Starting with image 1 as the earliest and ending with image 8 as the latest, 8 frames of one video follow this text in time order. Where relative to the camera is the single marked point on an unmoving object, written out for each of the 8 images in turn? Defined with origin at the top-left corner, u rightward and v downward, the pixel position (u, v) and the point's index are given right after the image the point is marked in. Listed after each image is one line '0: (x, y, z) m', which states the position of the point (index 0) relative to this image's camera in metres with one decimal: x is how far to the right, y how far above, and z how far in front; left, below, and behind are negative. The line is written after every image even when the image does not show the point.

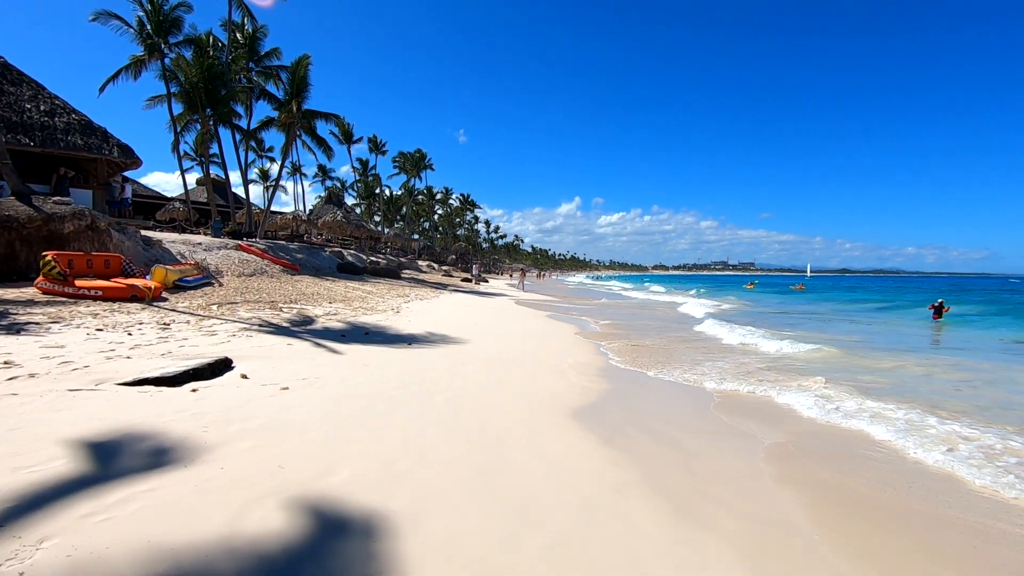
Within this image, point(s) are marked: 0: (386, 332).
0: (-2.3, -0.8, +9.8) m
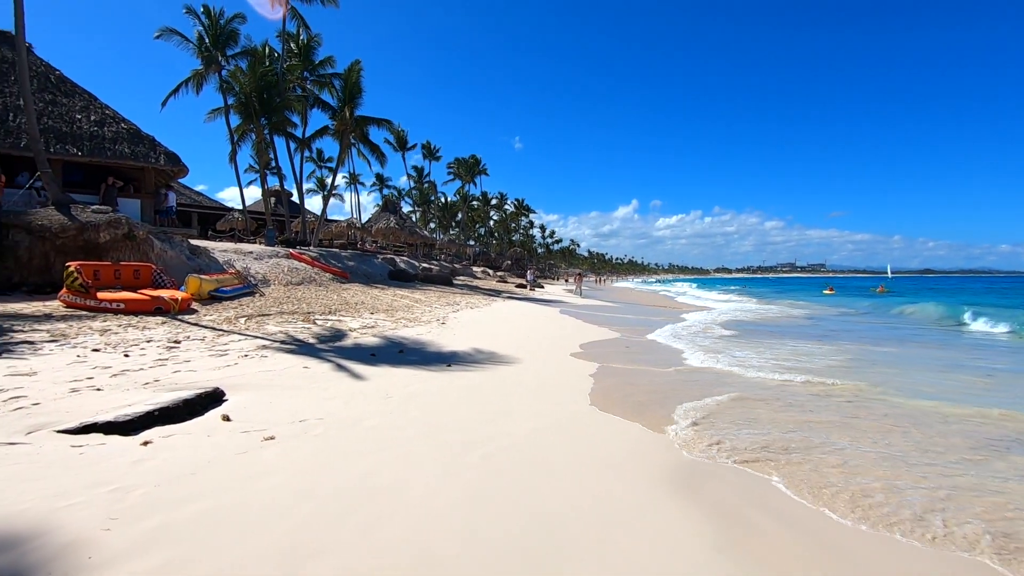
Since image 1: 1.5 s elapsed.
0: (-1.4, -0.9, +8.4) m
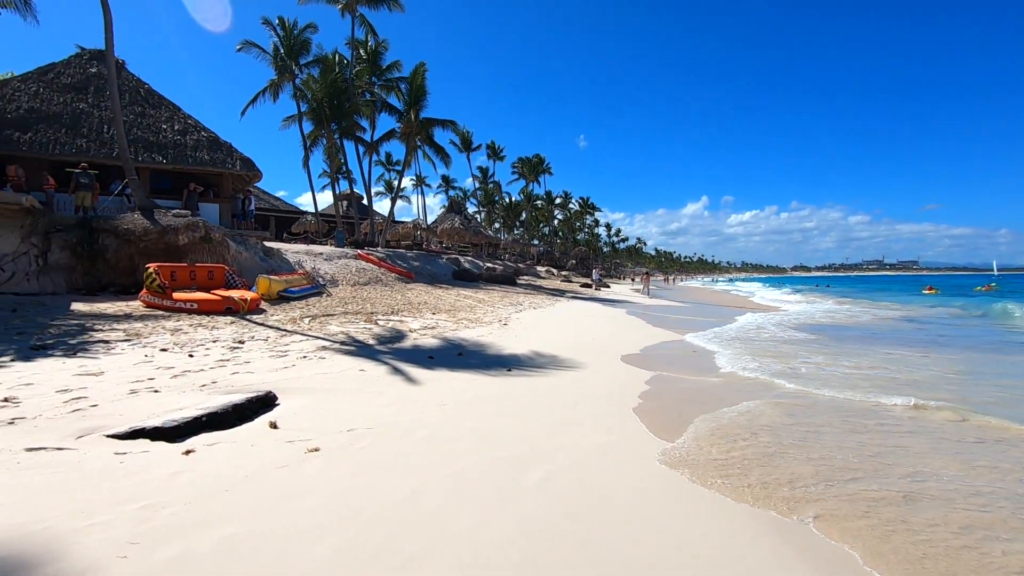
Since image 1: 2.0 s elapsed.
0: (-0.4, -0.9, +8.1) m
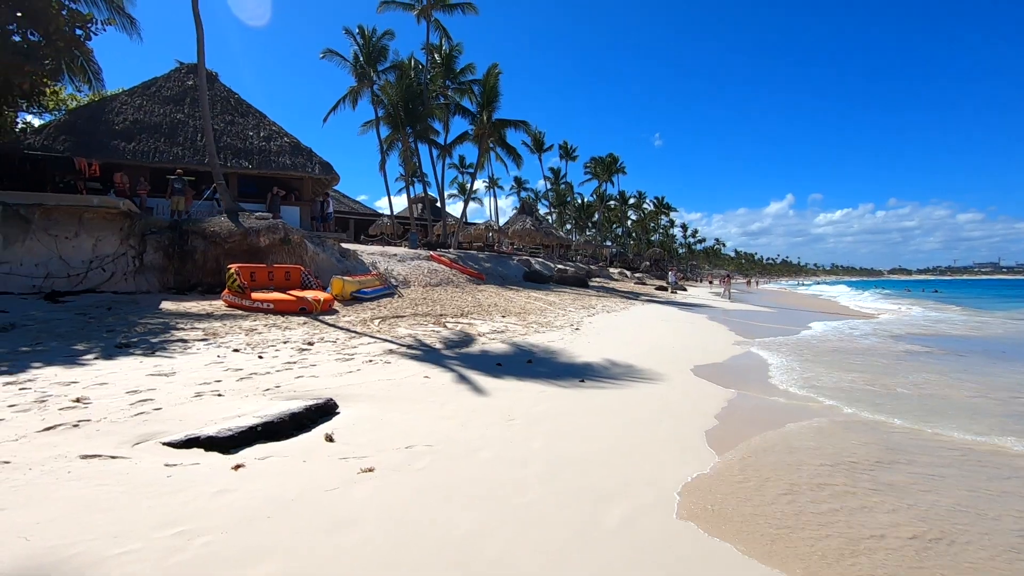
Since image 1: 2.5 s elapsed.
0: (+0.6, -1.0, +7.6) m
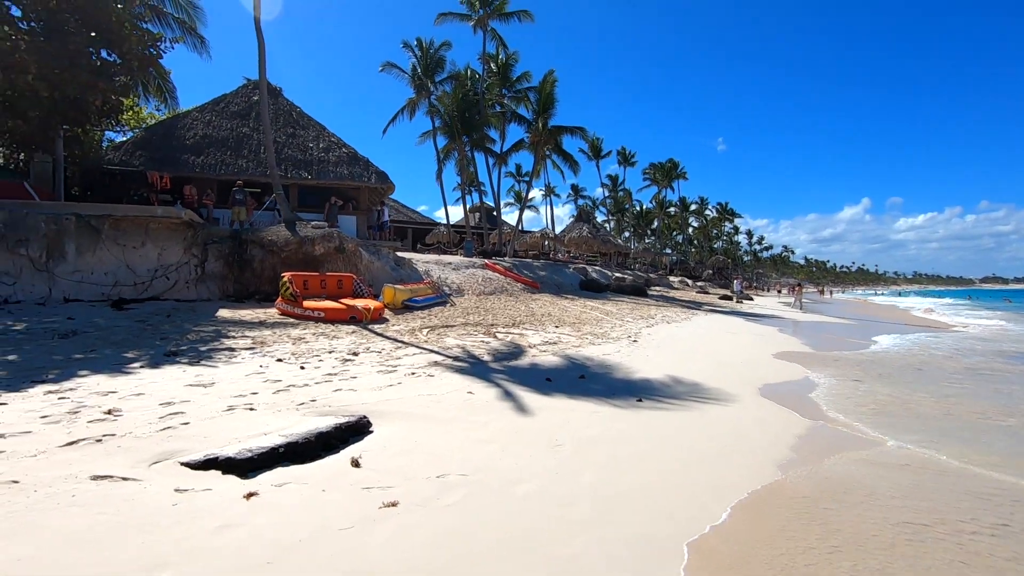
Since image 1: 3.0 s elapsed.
0: (+1.3, -1.1, +7.1) m
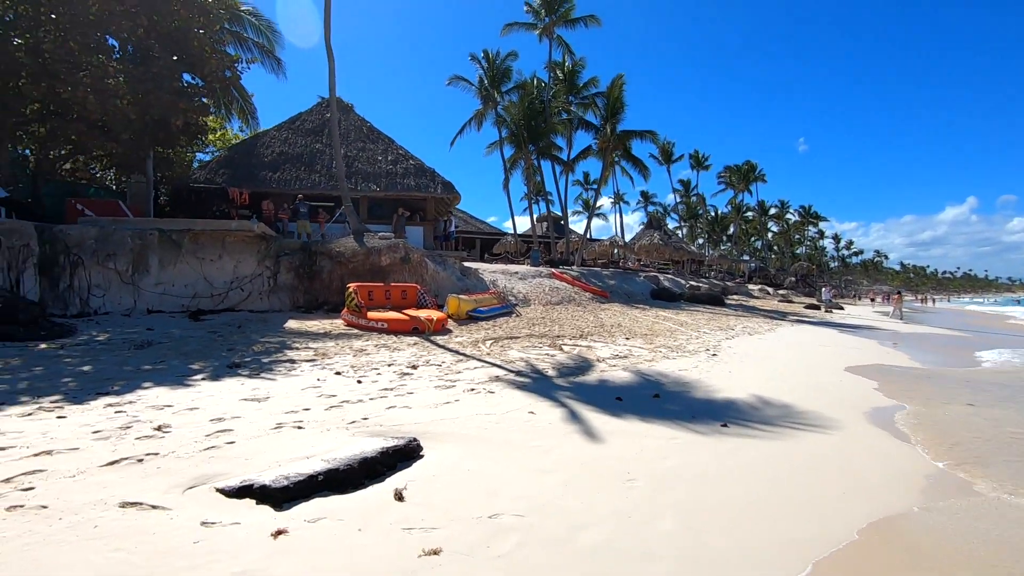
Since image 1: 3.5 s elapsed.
0: (+2.1, -1.2, +6.4) m
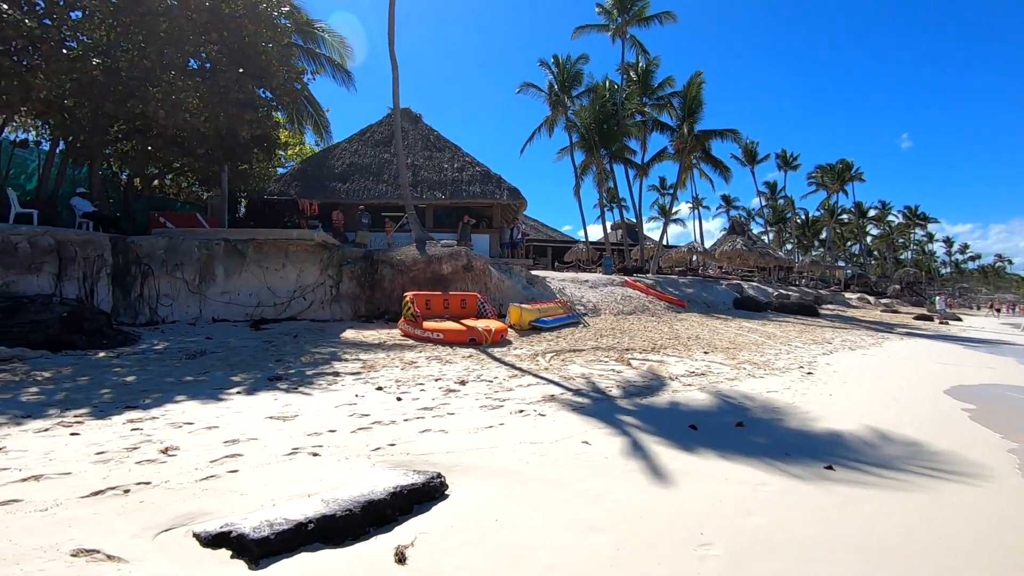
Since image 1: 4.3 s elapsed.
0: (+2.6, -1.3, +5.3) m
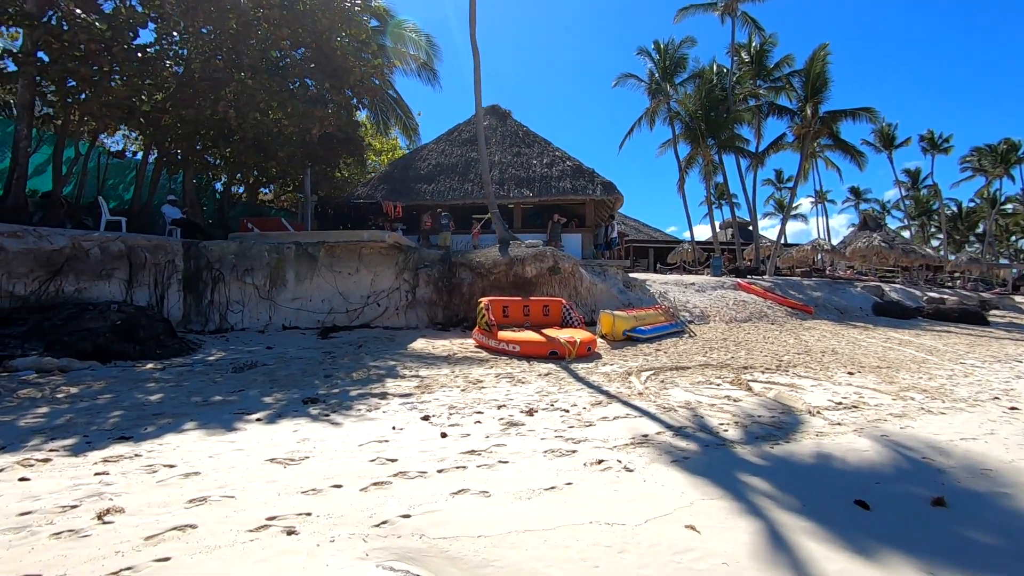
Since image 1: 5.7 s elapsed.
0: (+3.2, -1.3, +3.5) m
